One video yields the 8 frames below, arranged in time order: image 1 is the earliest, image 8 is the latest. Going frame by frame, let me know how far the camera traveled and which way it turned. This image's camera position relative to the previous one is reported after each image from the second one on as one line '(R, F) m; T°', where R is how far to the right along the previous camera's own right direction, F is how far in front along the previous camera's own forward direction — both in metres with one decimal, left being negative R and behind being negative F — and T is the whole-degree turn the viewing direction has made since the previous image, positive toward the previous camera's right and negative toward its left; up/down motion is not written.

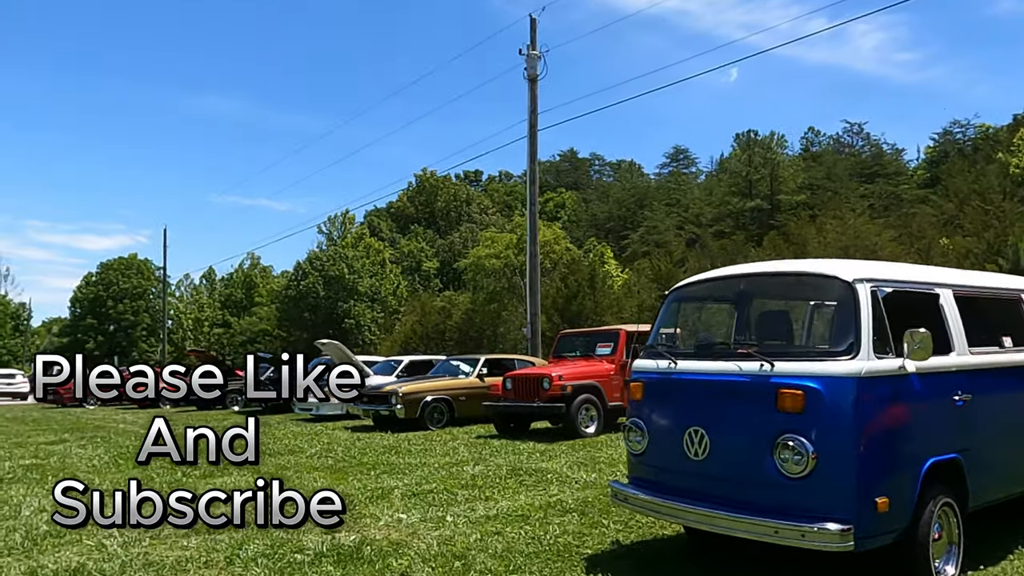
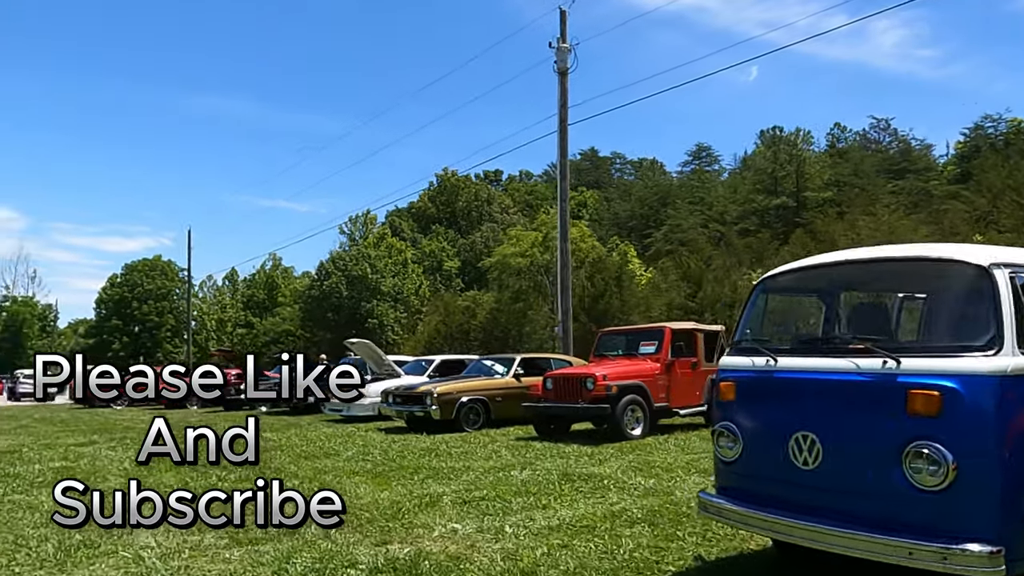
(-0.4, +0.5) m; -1°
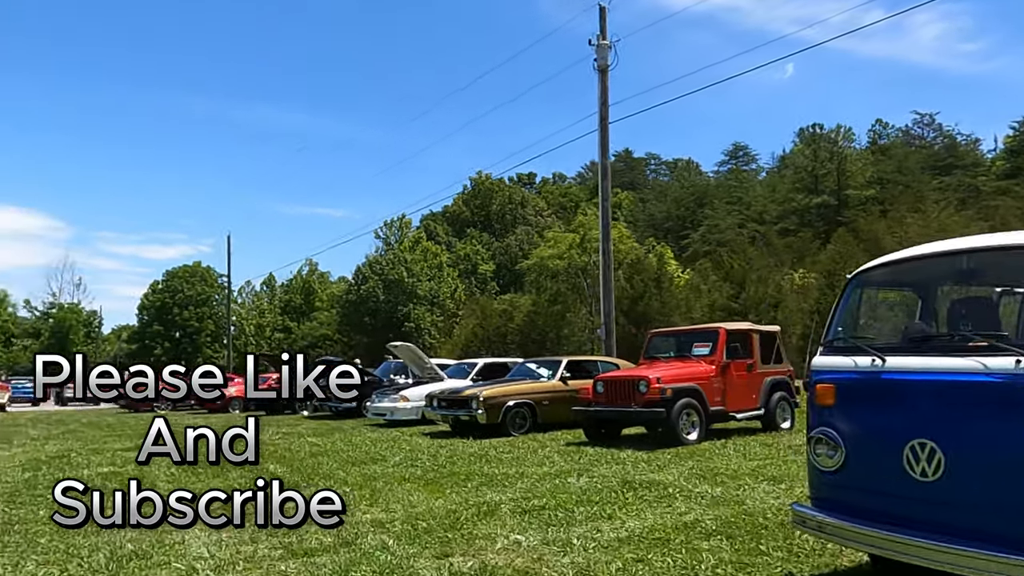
(-0.2, +0.3) m; -2°
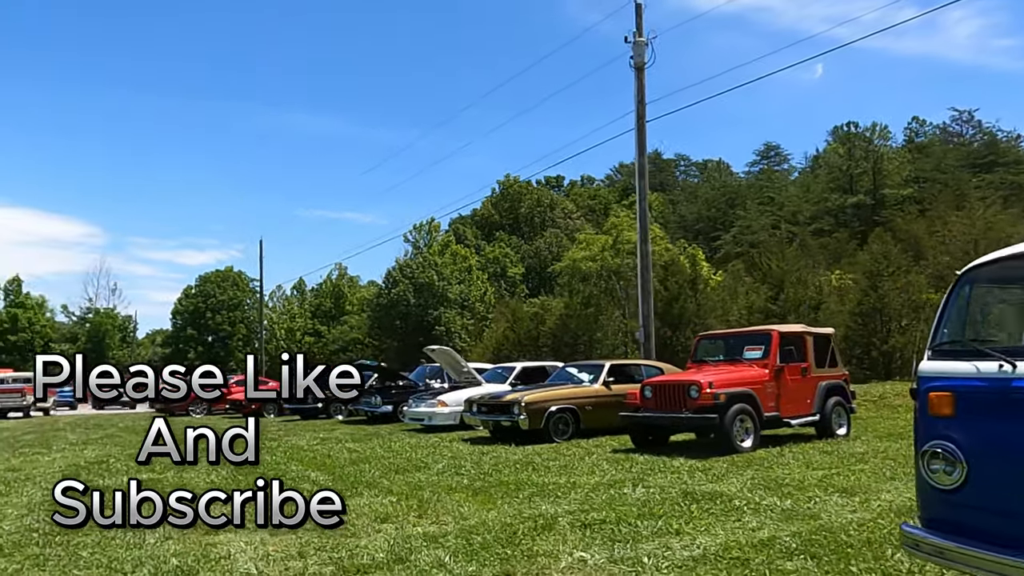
(-0.3, +0.4) m; -2°
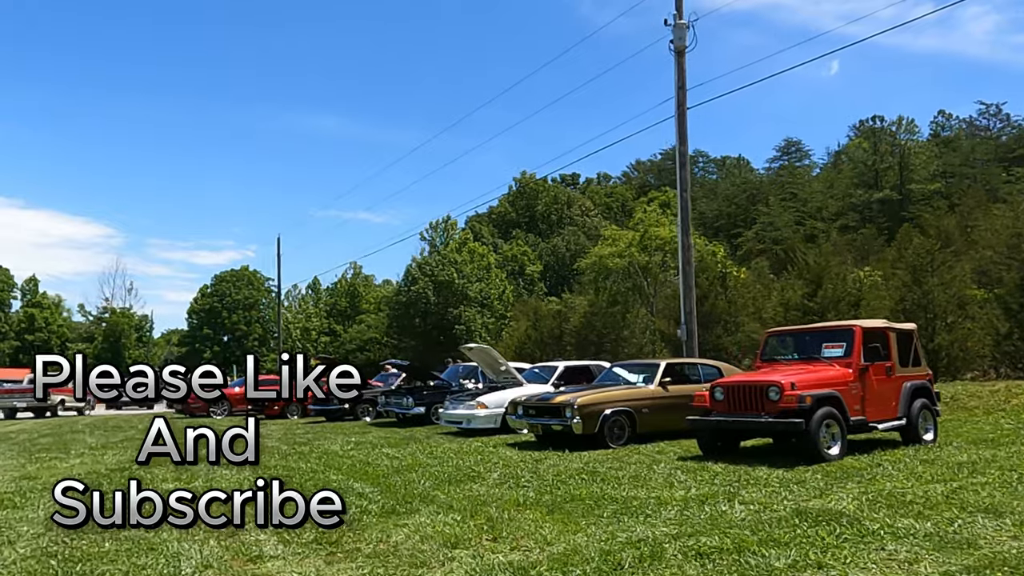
(-0.6, +1.0) m; -1°
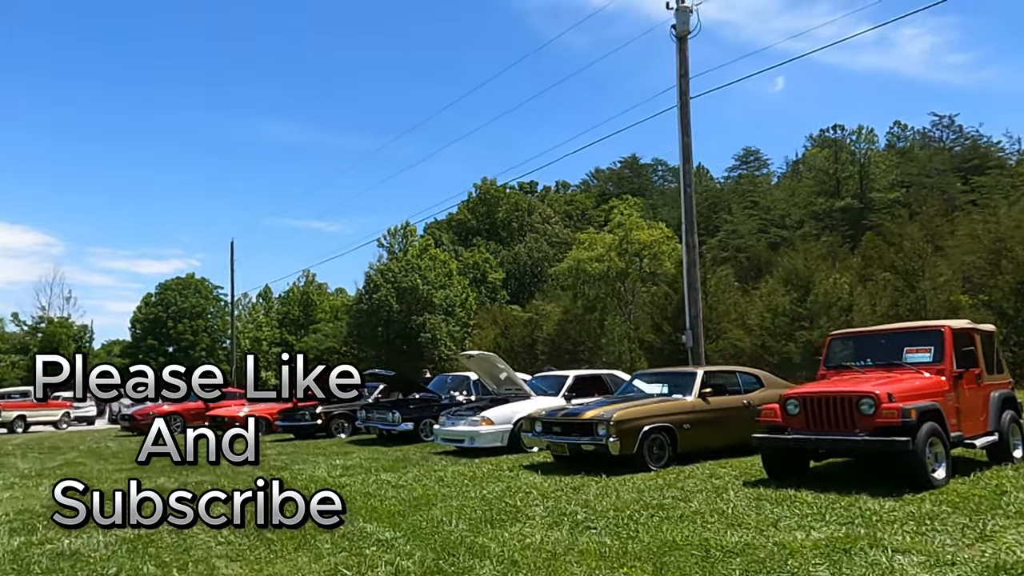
(-1.0, +1.9) m; +4°
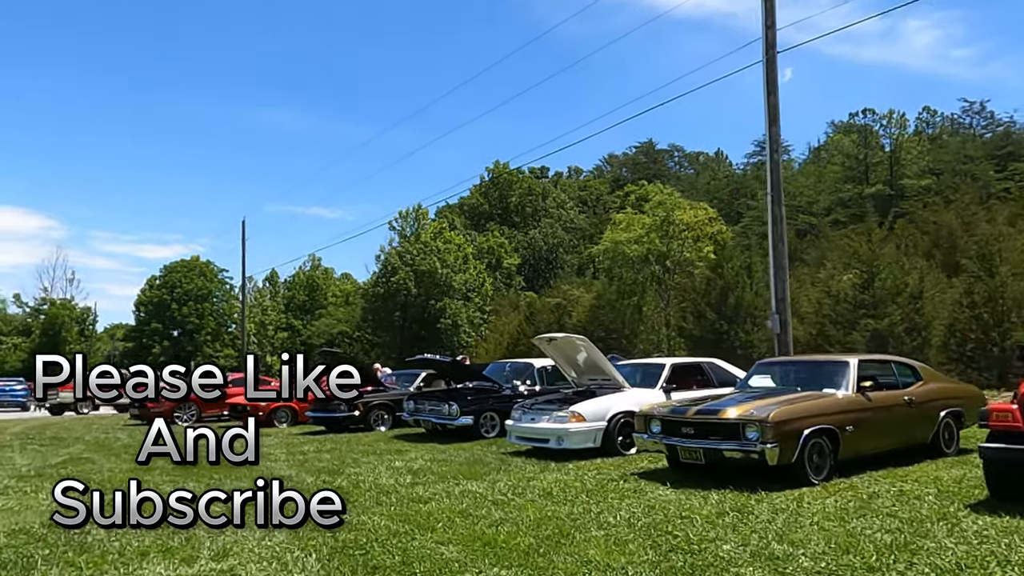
(-1.4, +2.3) m; 0°
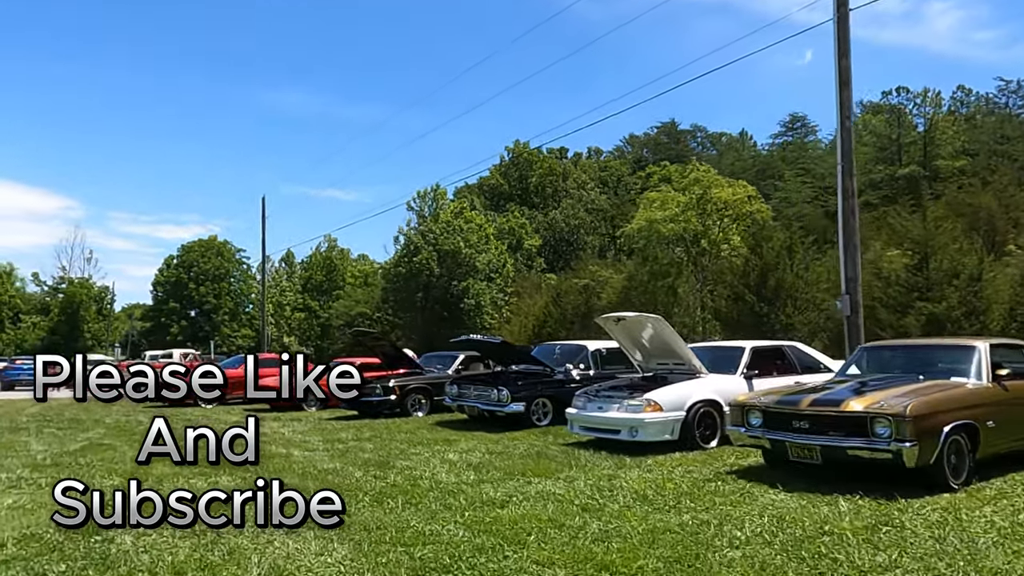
(-0.7, +1.2) m; -1°
